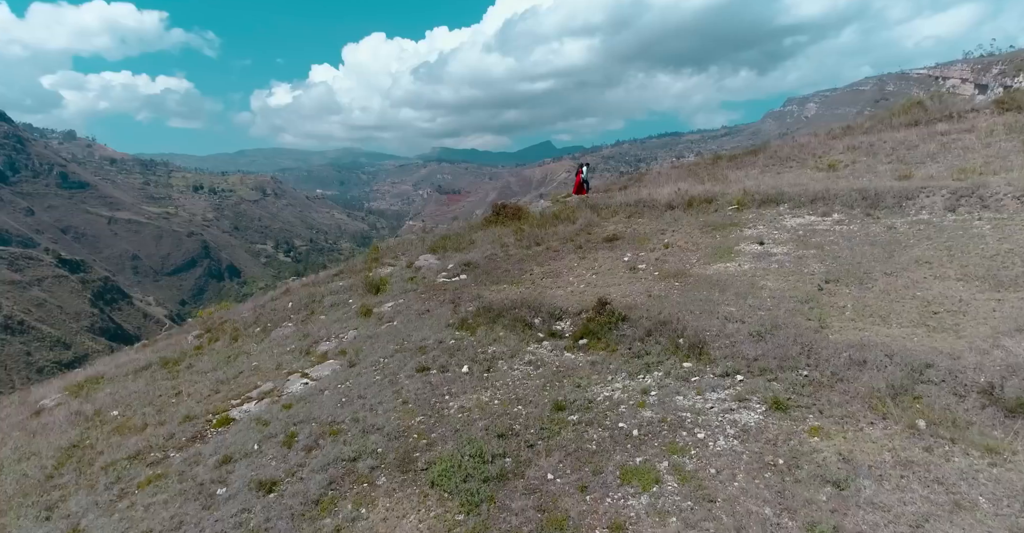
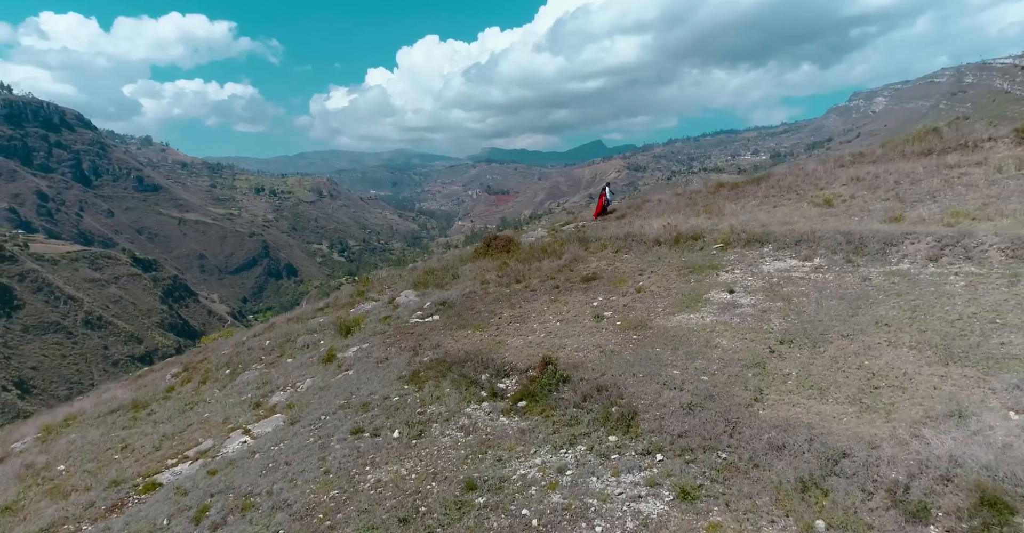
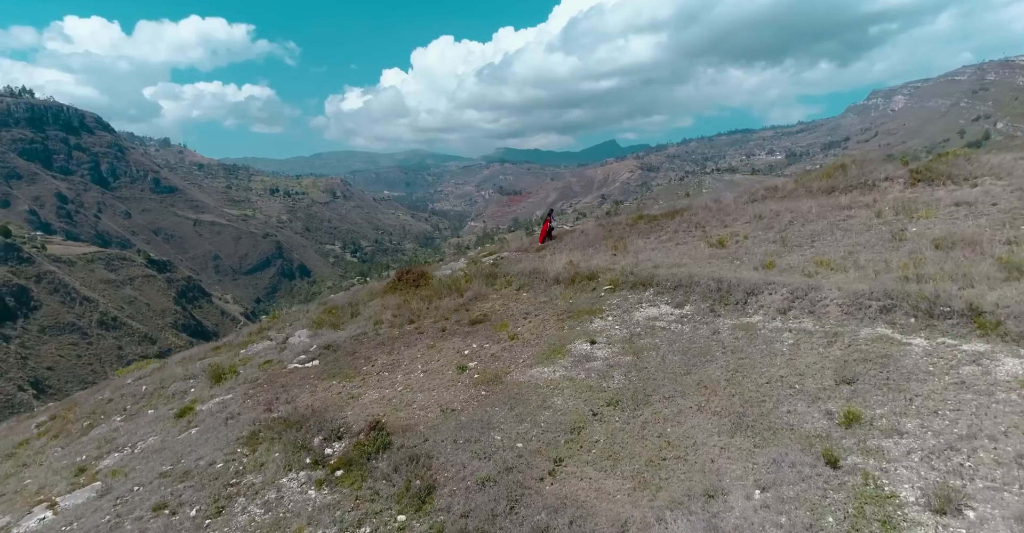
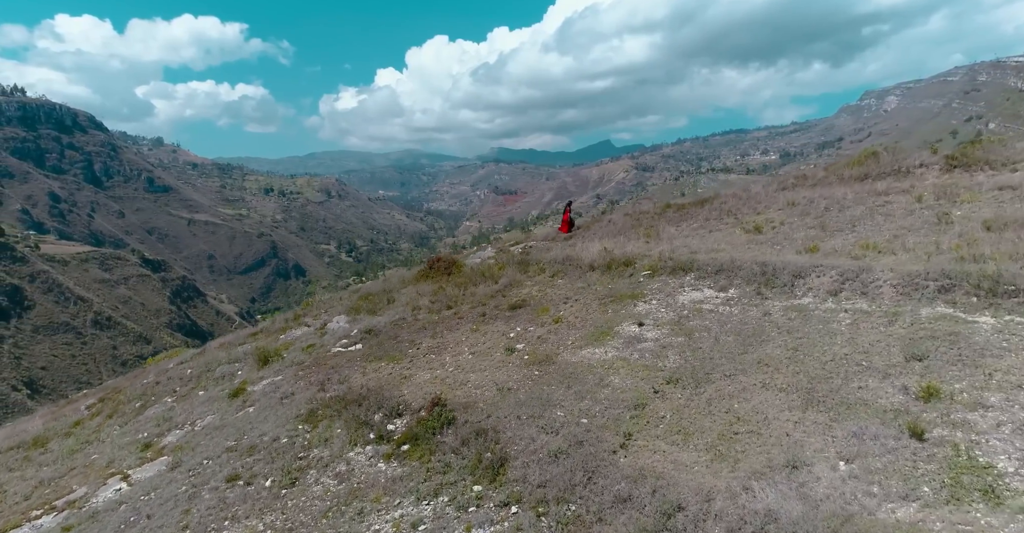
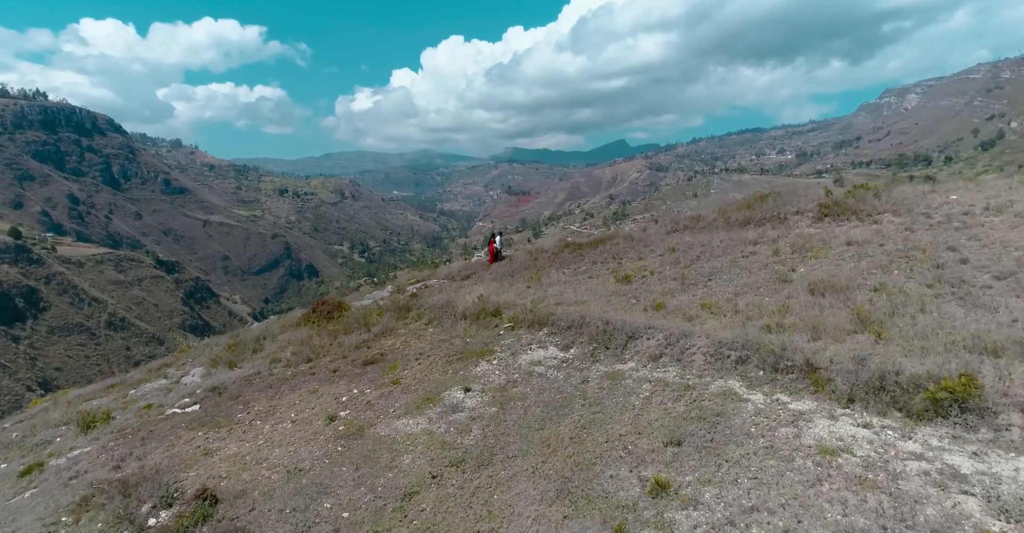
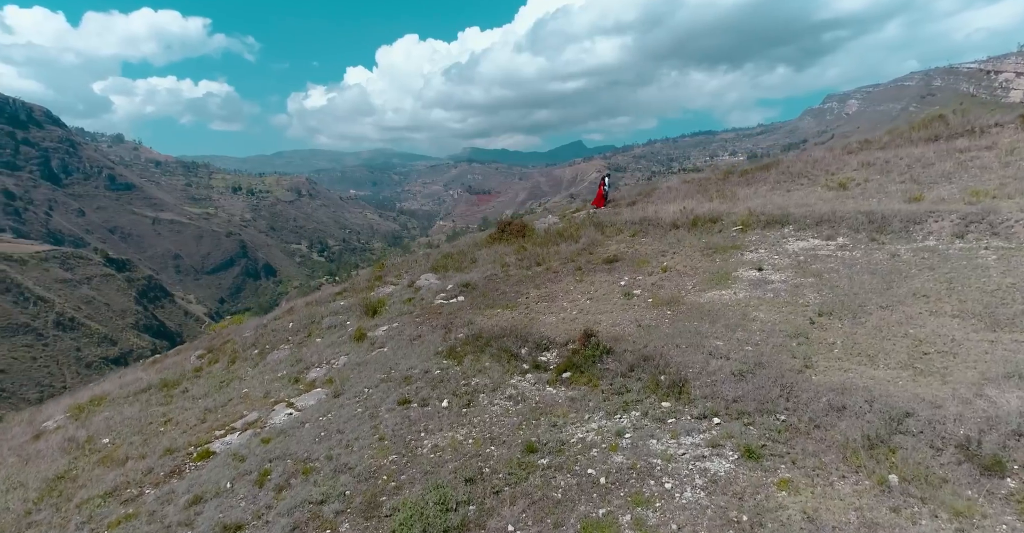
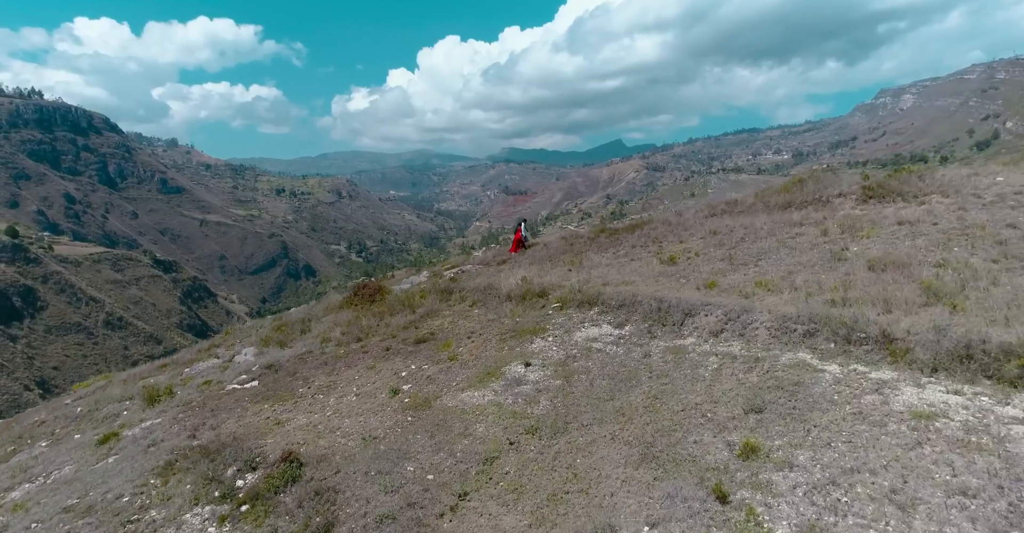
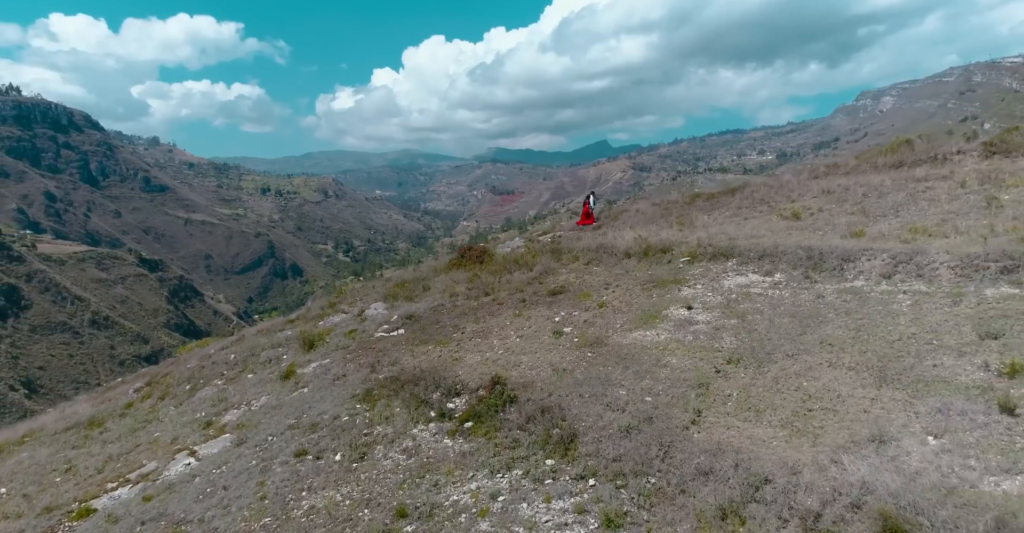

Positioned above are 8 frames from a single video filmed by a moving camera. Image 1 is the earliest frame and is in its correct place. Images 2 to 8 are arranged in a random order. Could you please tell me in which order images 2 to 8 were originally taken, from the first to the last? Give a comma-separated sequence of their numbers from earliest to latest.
6, 2, 8, 4, 3, 7, 5
